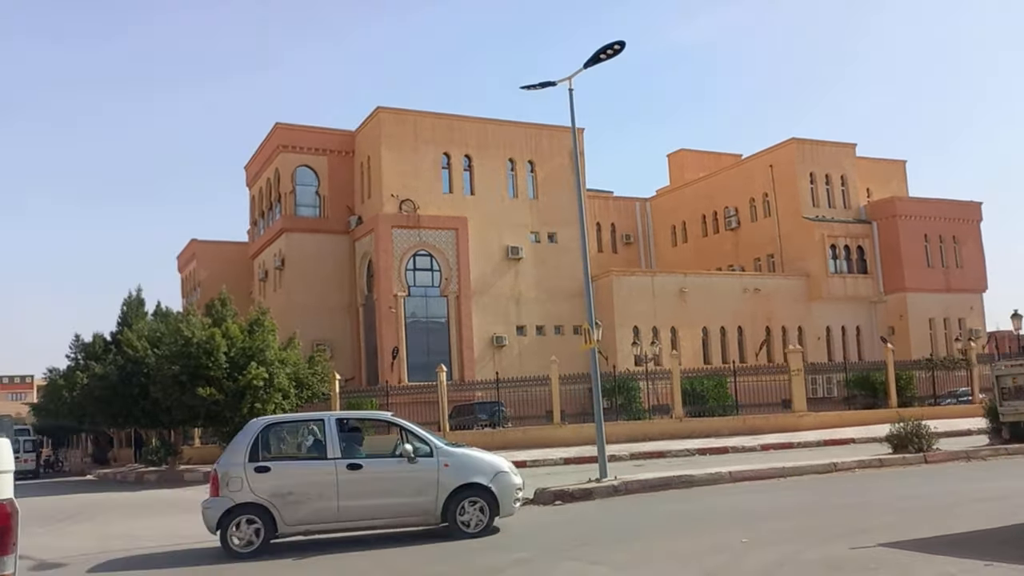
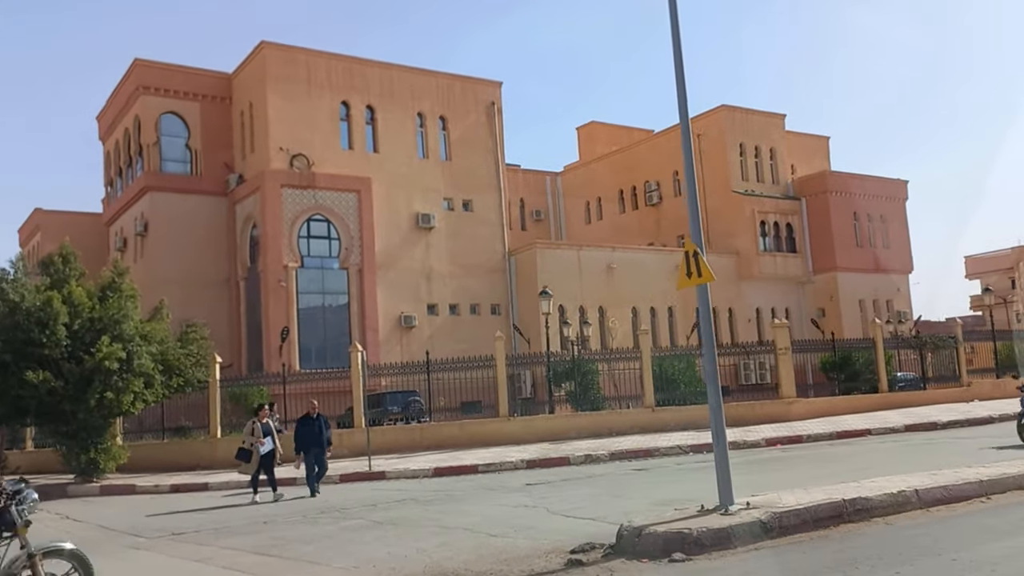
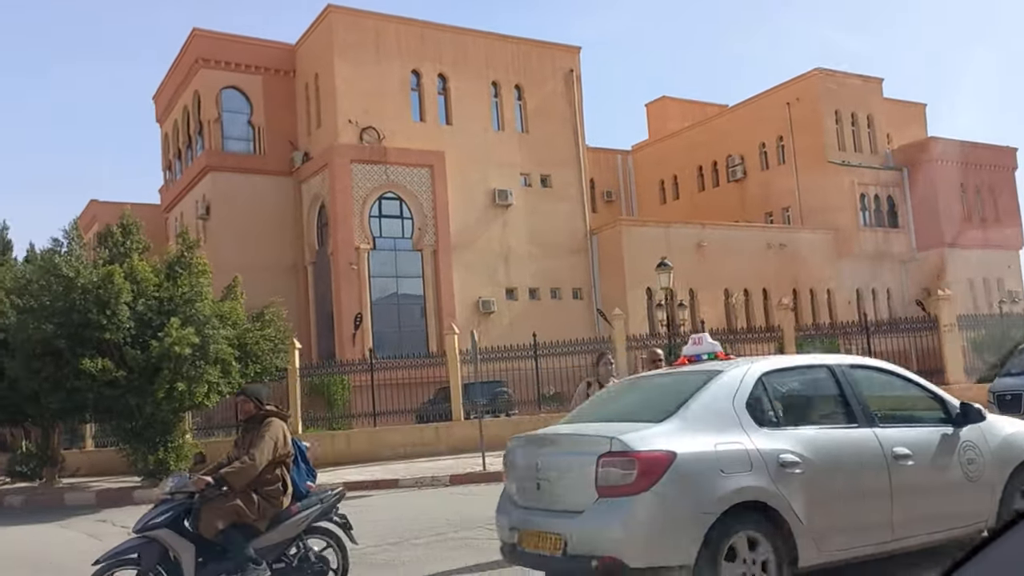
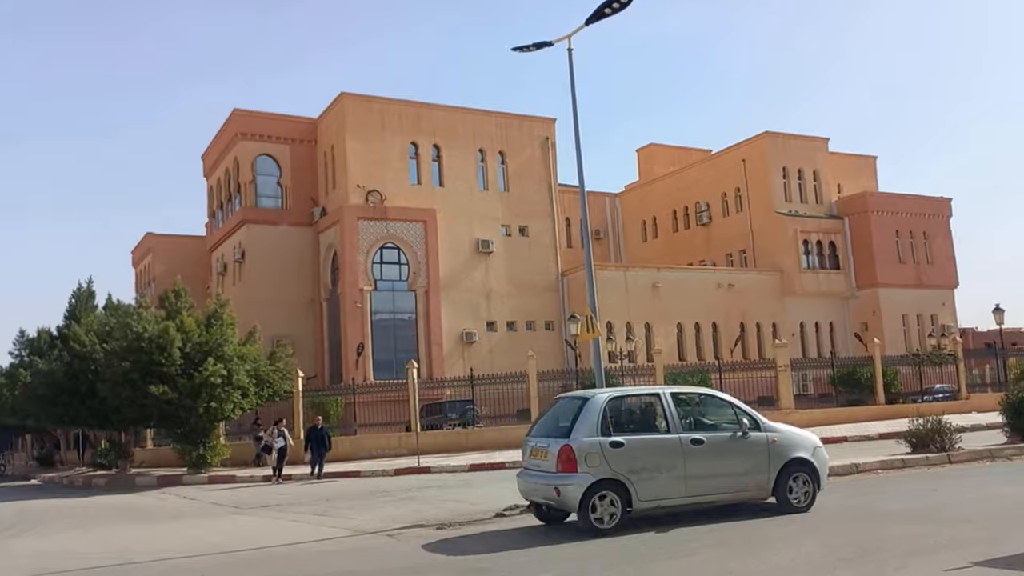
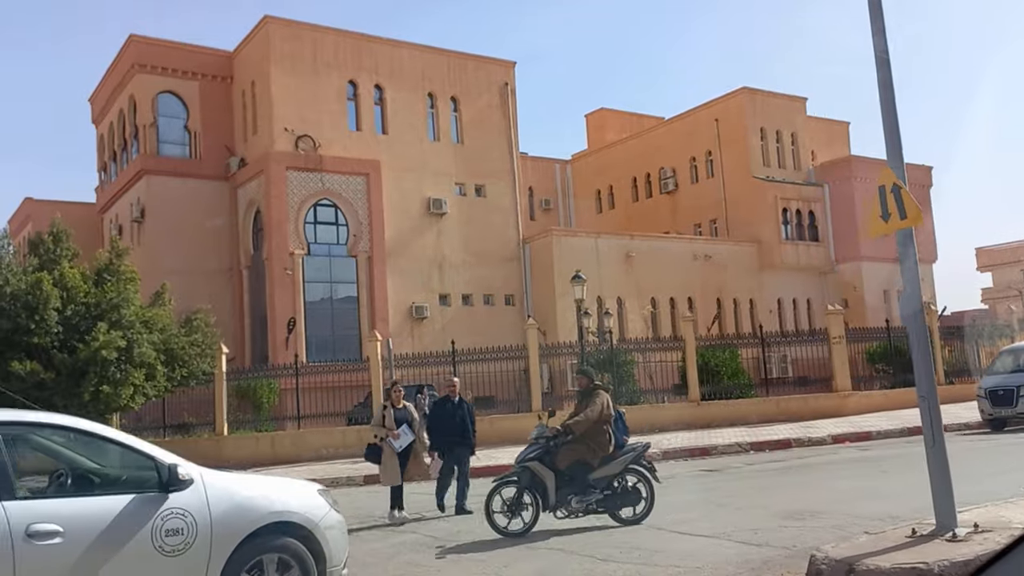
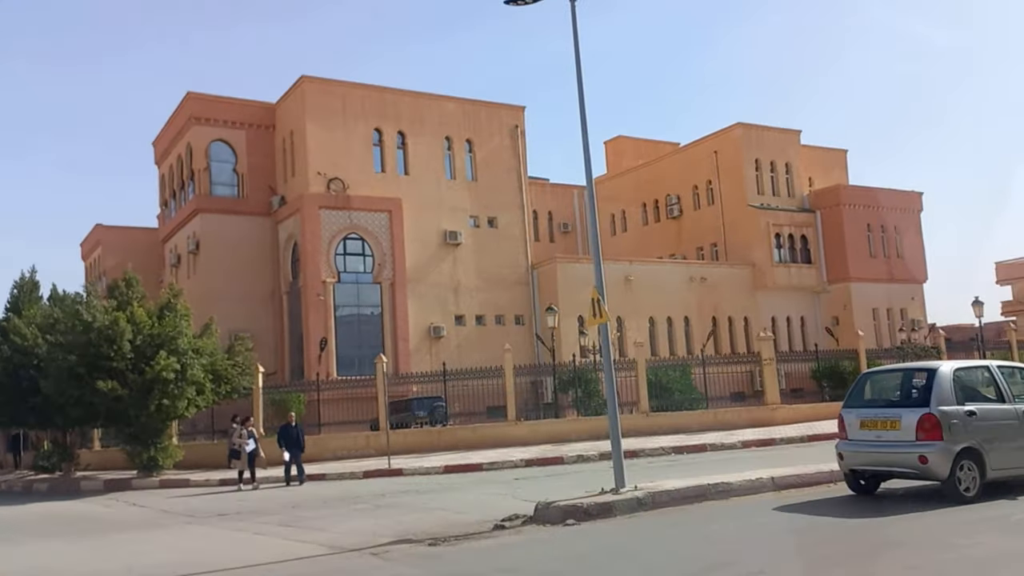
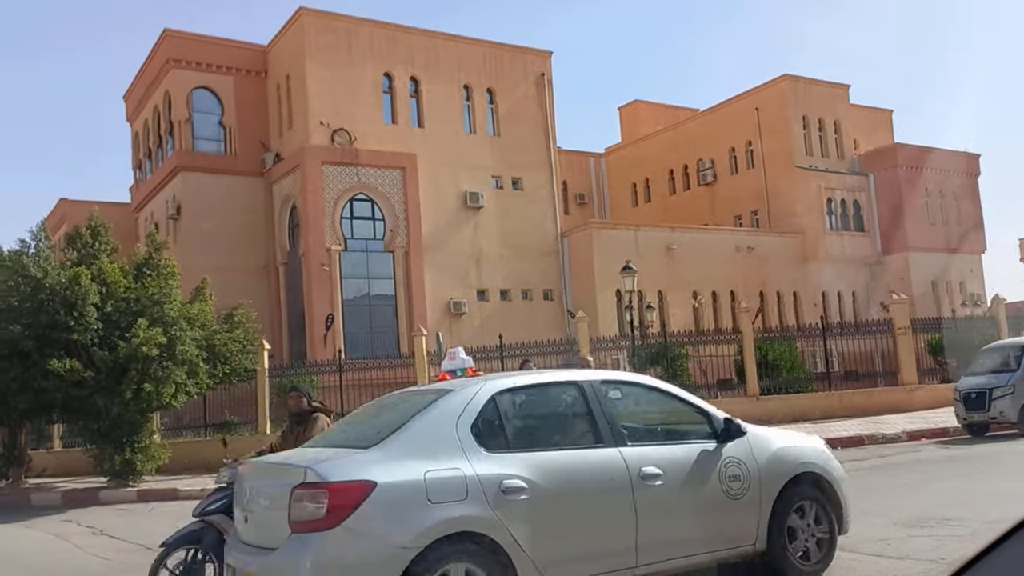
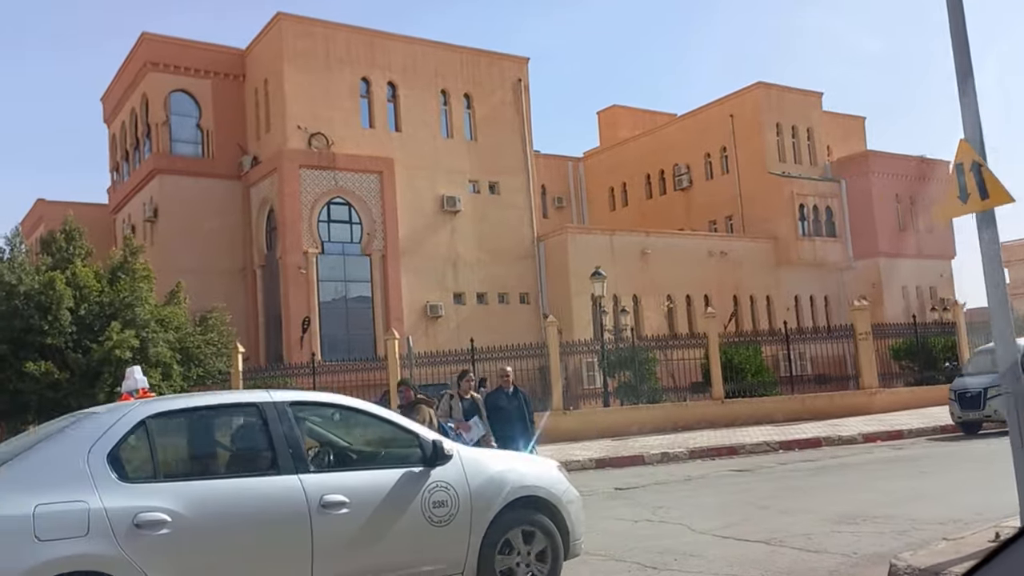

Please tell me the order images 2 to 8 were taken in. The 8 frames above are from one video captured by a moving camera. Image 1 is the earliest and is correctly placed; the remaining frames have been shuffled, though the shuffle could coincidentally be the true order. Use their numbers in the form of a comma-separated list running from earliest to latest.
4, 6, 2, 5, 8, 7, 3
